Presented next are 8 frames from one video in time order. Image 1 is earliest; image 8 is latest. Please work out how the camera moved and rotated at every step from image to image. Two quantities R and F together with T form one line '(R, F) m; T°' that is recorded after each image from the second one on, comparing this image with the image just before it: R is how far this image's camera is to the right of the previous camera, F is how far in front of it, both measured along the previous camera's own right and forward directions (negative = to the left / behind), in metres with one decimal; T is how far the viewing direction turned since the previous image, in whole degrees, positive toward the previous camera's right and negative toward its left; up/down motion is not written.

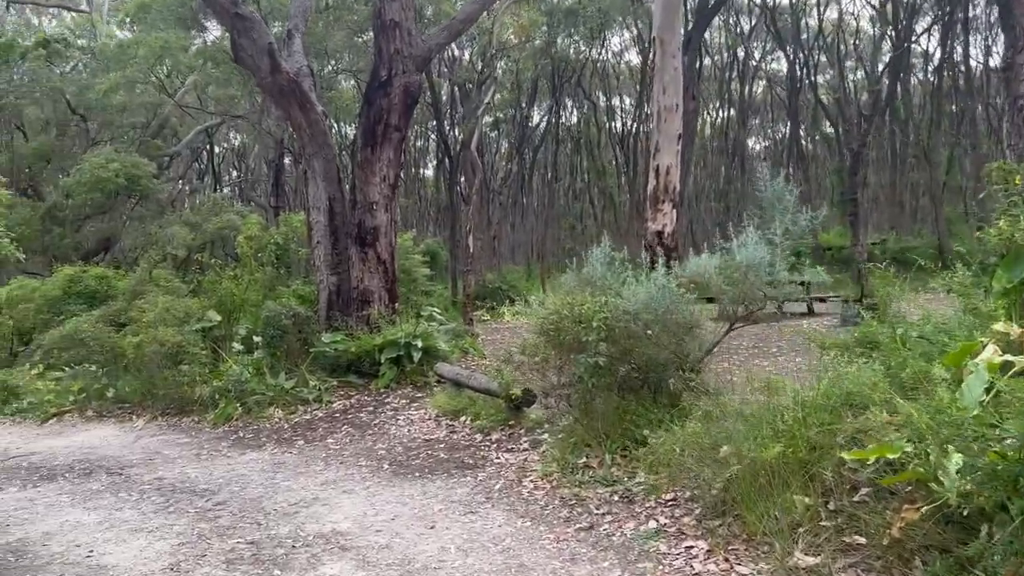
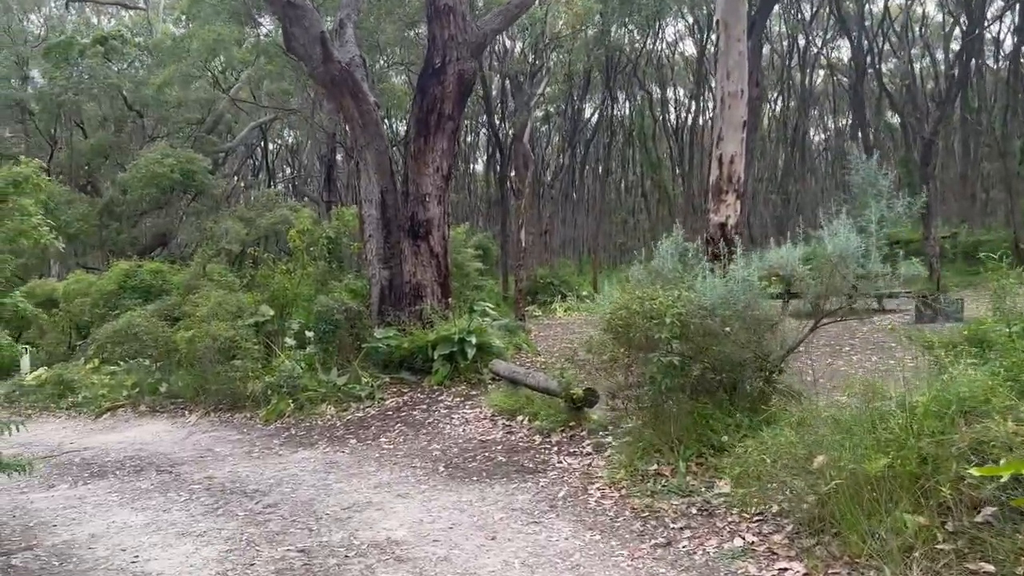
(-0.1, +0.3) m; -3°
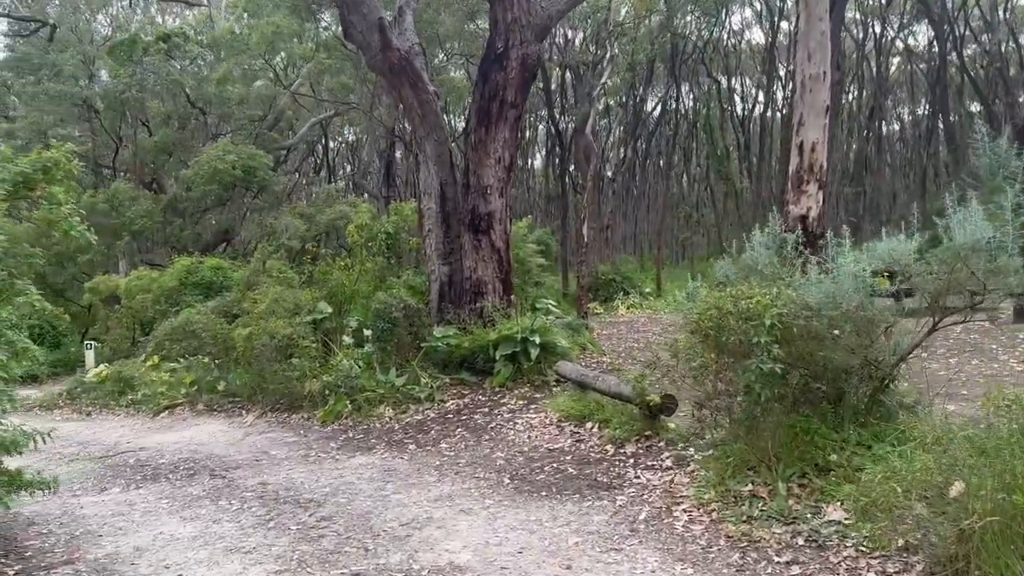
(-0.1, +0.5) m; -4°
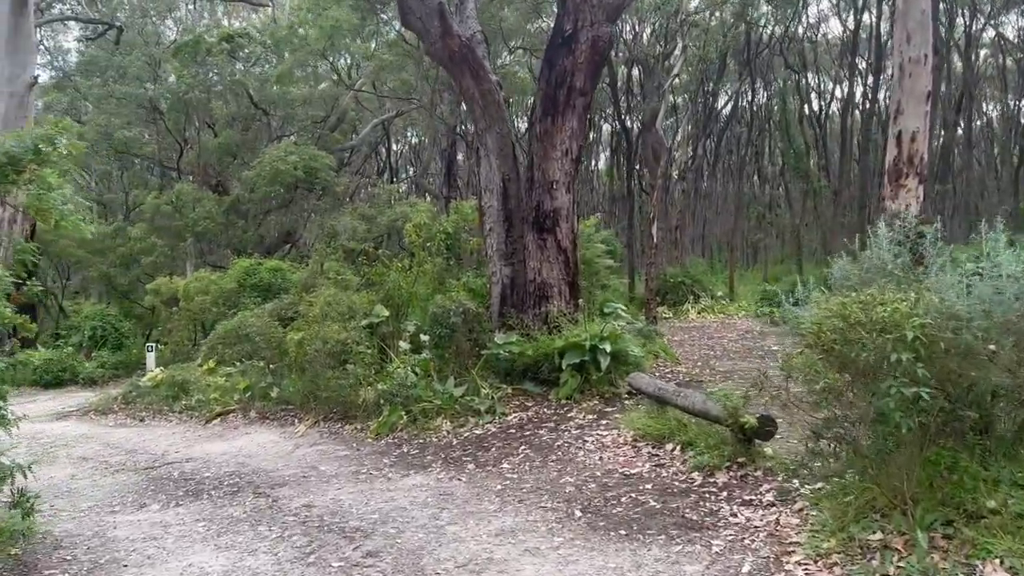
(-0.1, +0.7) m; -4°
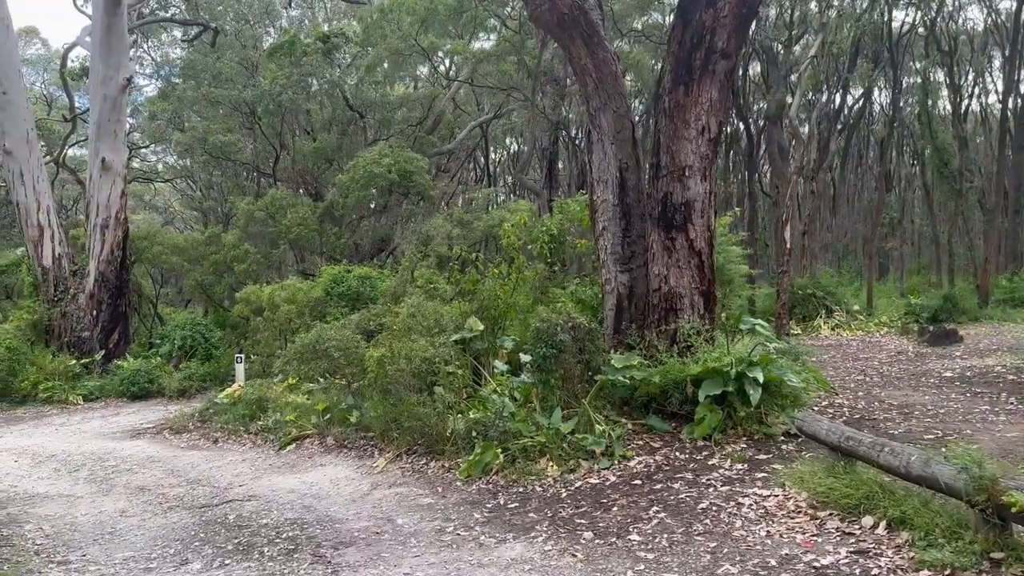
(-0.2, +1.4) m; -7°
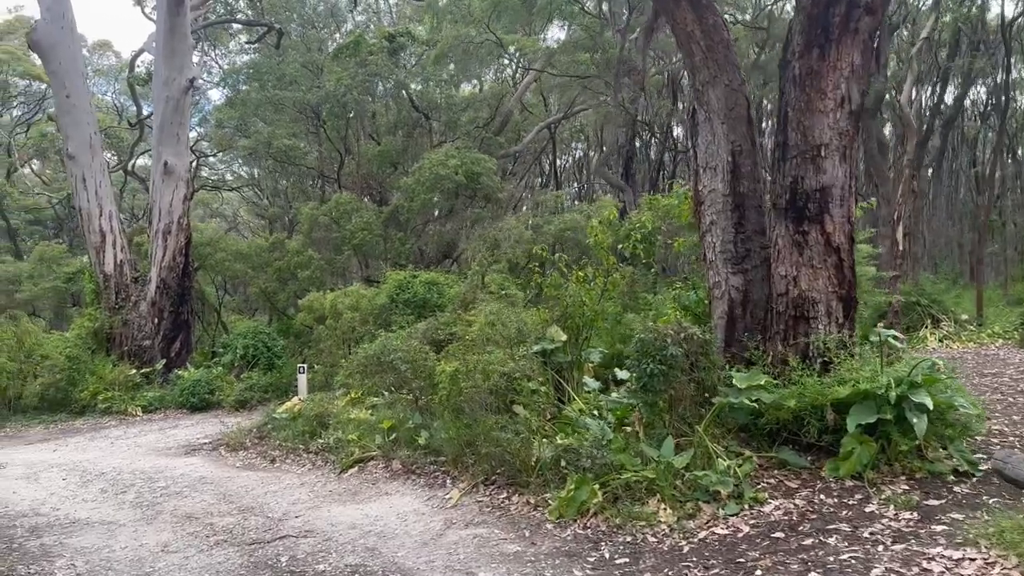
(-0.2, +1.0) m; -4°
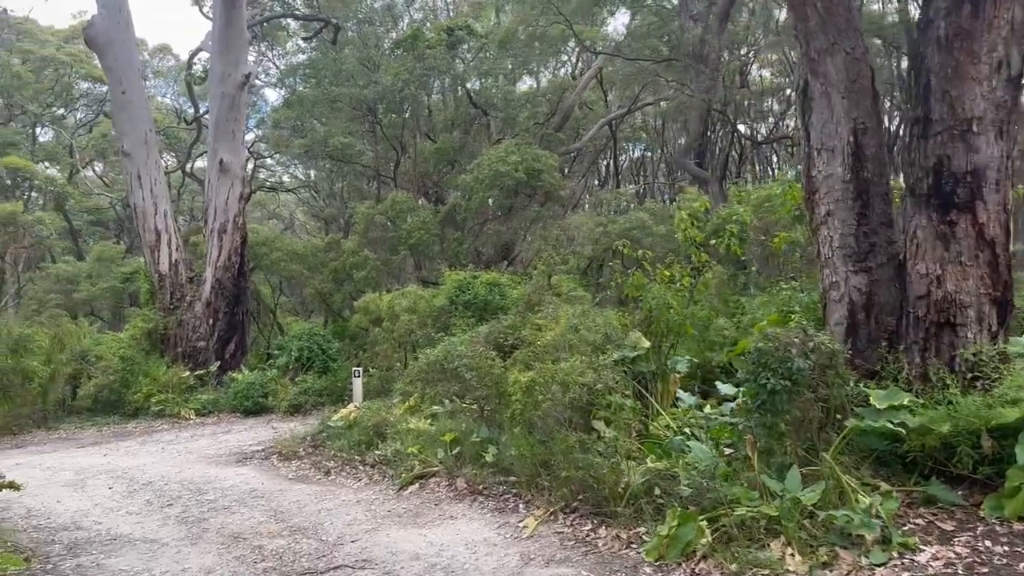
(-0.2, +0.7) m; -4°
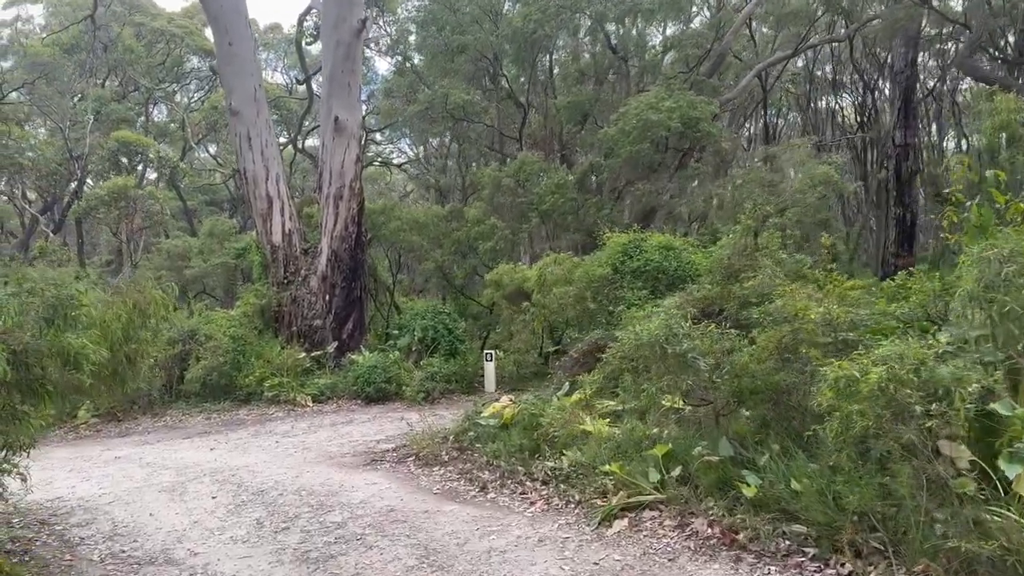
(-0.9, +2.1) m; -7°
